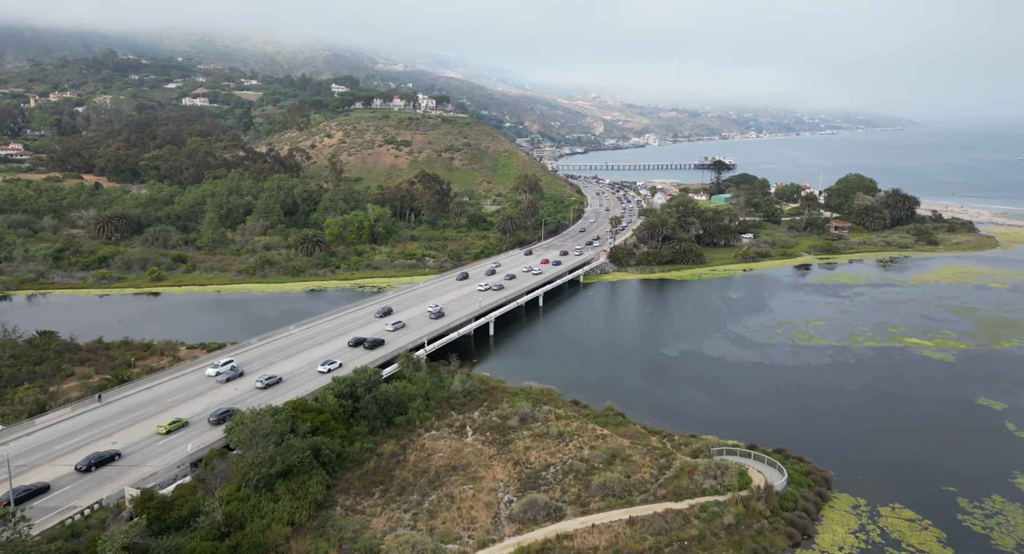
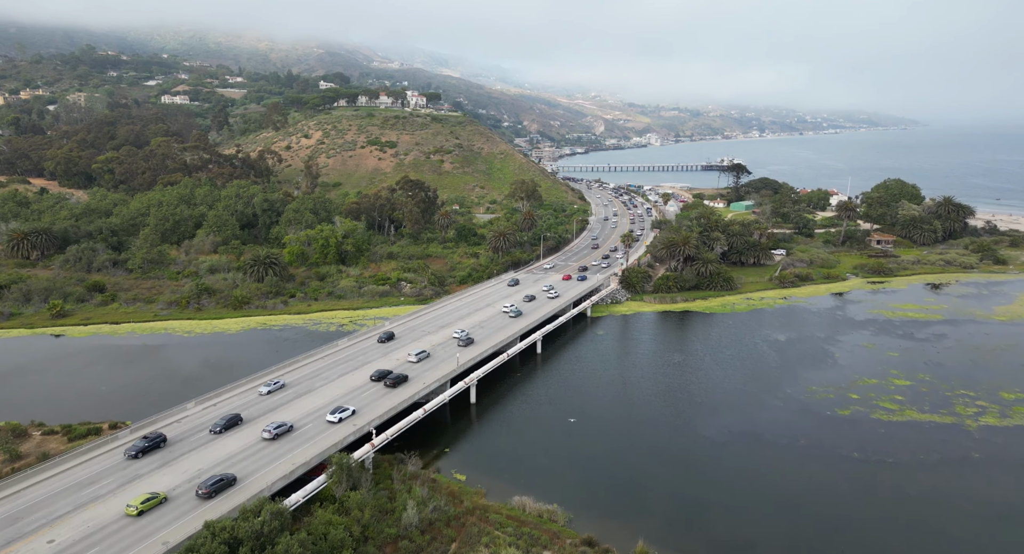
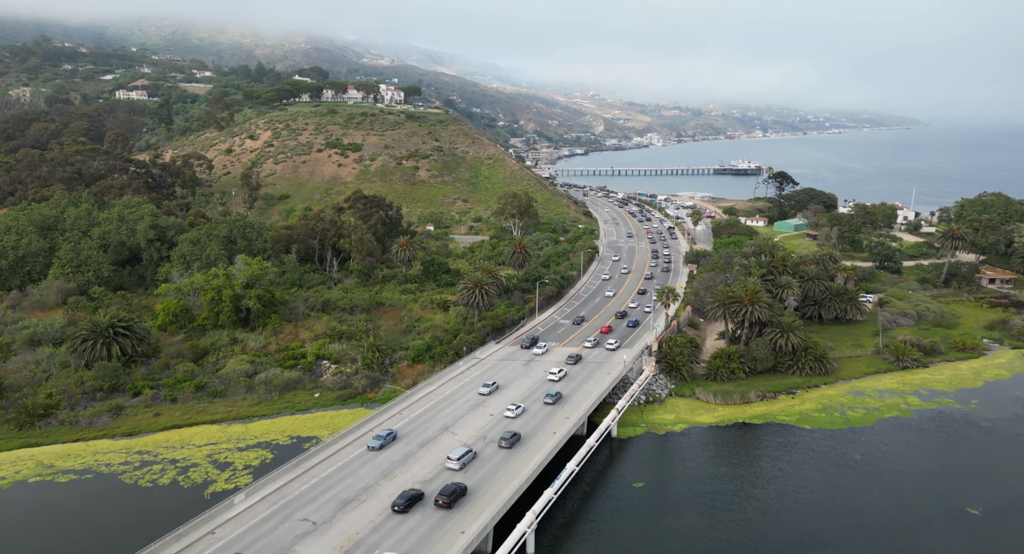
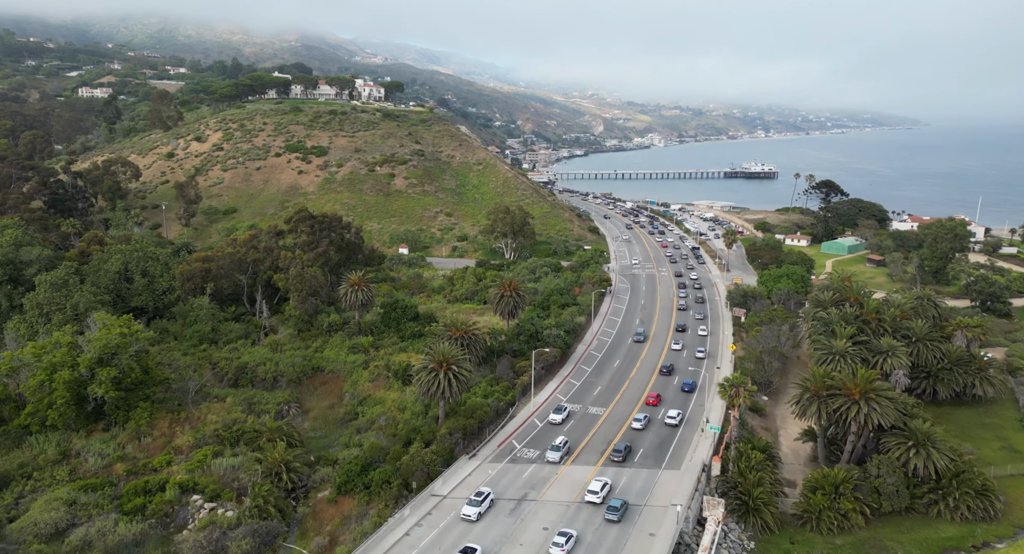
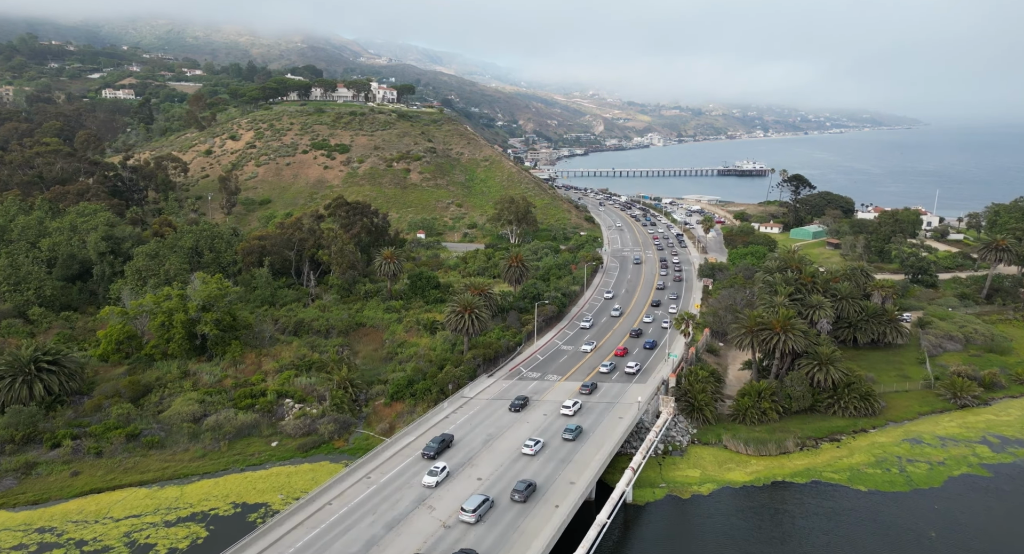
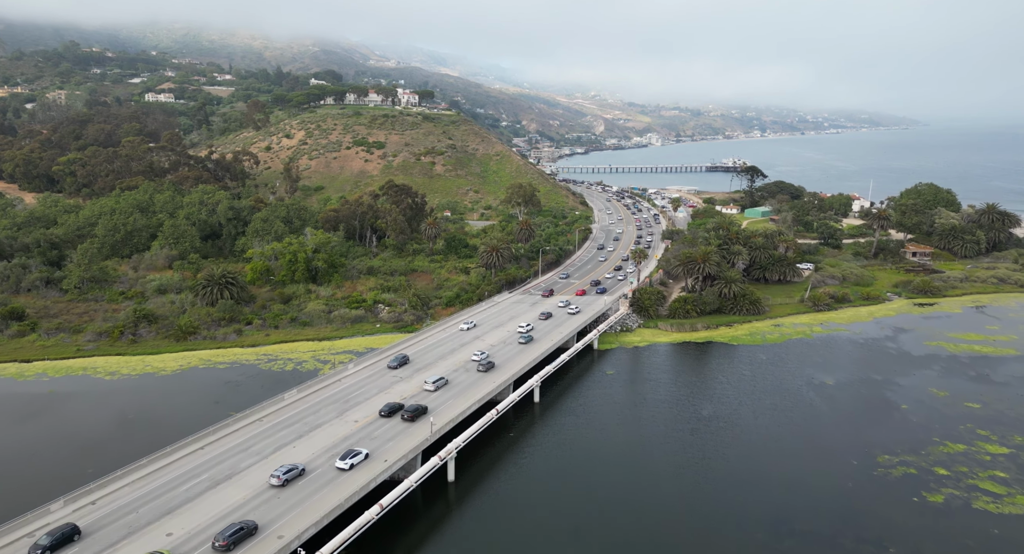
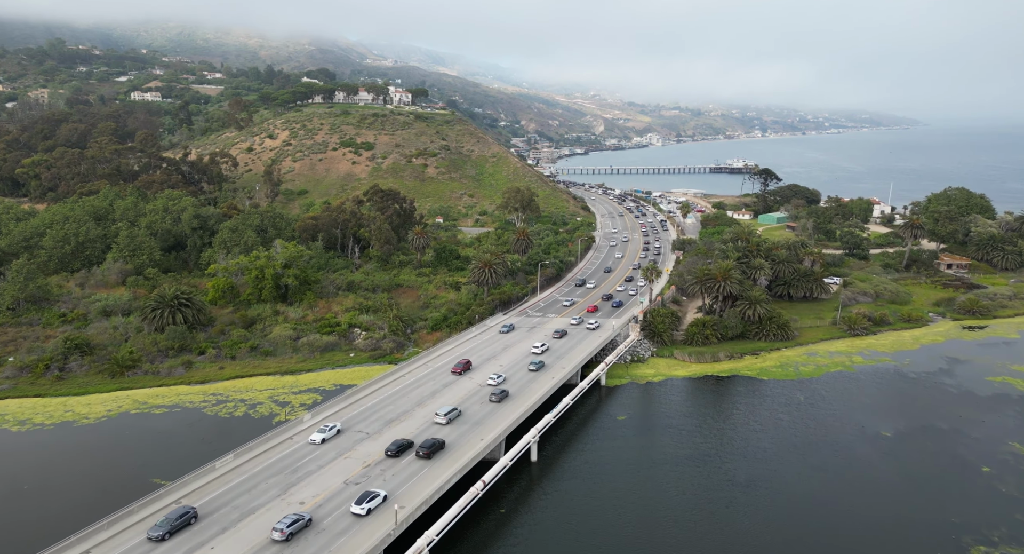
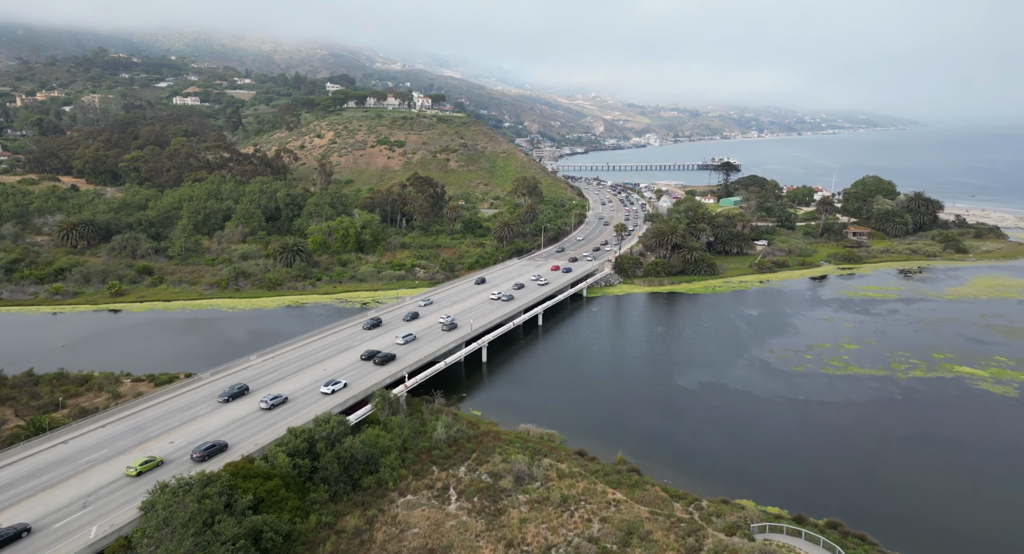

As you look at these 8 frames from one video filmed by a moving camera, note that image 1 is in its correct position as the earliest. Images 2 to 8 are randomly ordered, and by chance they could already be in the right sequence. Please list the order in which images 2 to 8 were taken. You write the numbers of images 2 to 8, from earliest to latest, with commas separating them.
8, 2, 6, 7, 3, 5, 4
